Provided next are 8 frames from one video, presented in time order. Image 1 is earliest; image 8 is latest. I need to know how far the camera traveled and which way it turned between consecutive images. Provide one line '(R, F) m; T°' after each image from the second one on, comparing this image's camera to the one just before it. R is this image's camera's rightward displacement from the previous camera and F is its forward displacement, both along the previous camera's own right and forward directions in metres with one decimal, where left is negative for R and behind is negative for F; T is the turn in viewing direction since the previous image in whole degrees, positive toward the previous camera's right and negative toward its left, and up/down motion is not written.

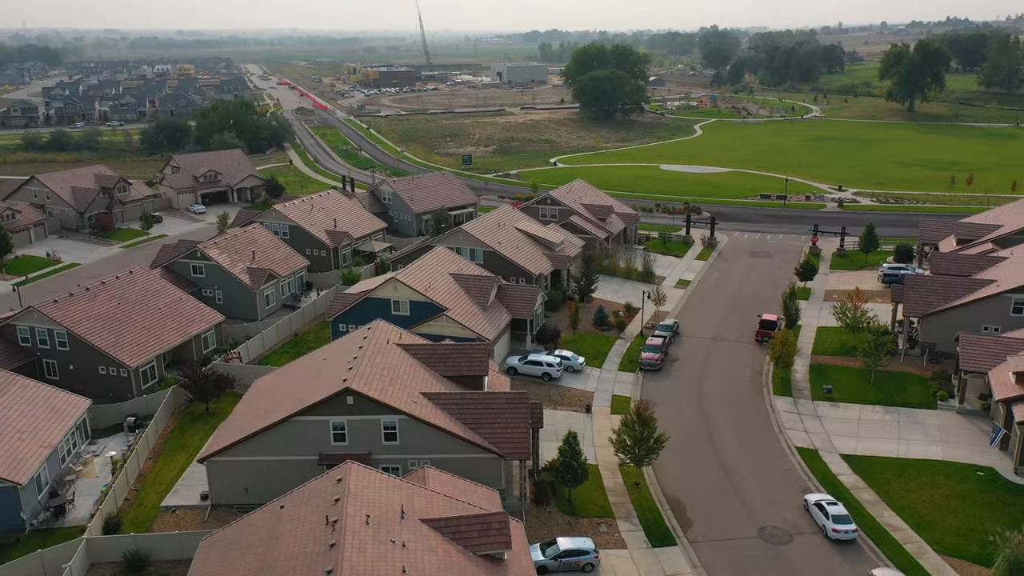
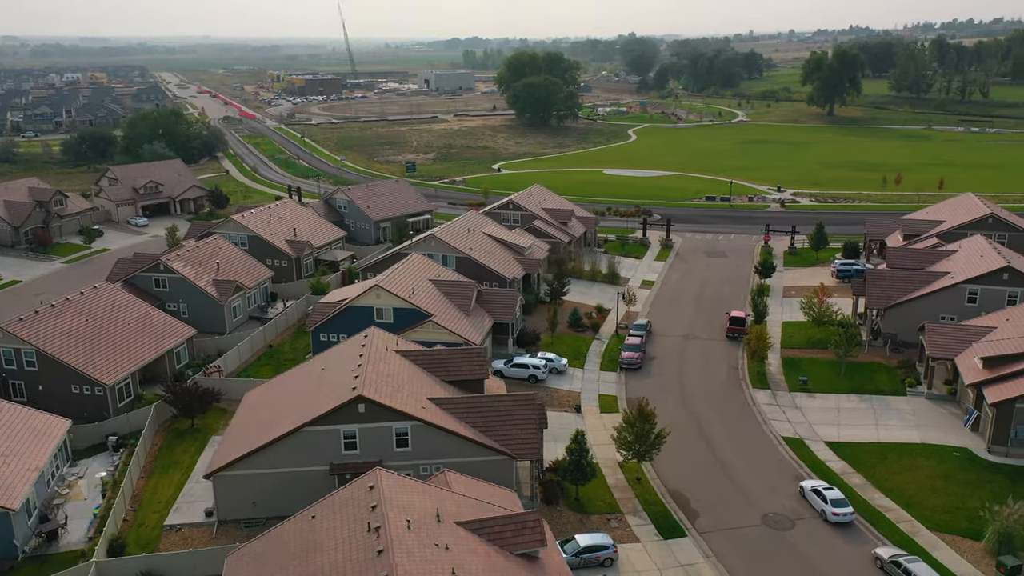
(-2.8, -0.2) m; +5°
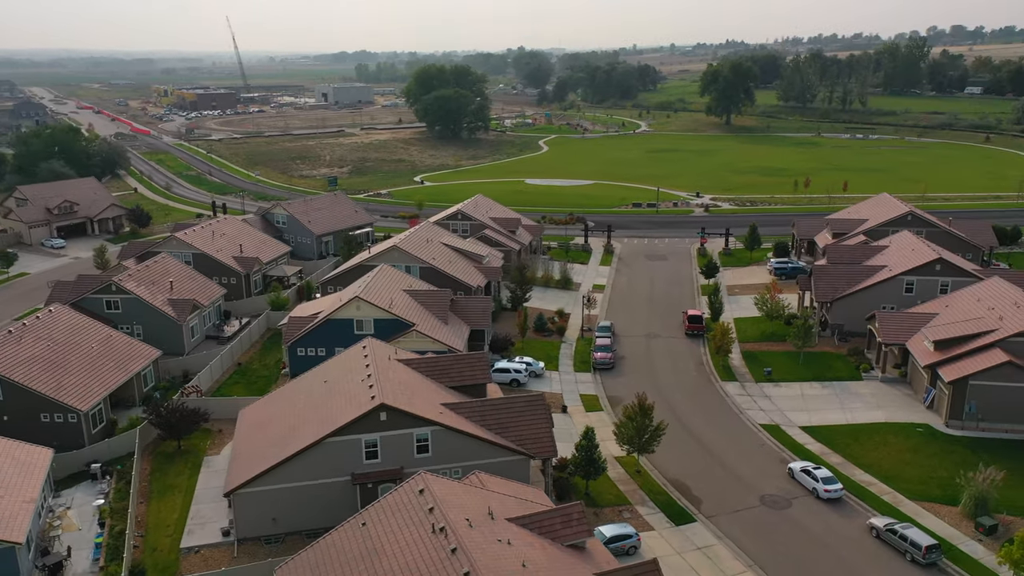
(-4.0, -0.6) m; +7°
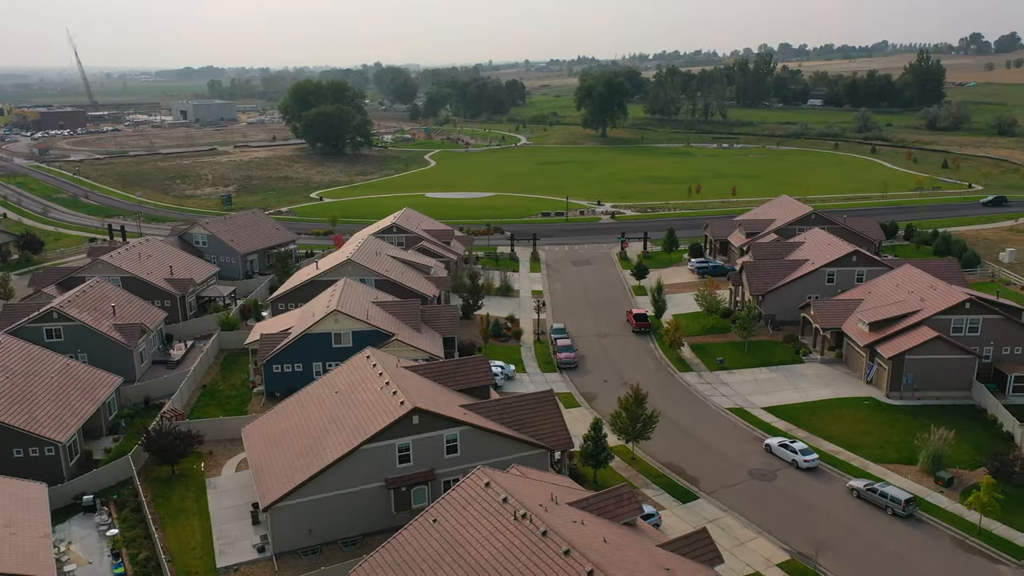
(-5.5, -0.9) m; +10°
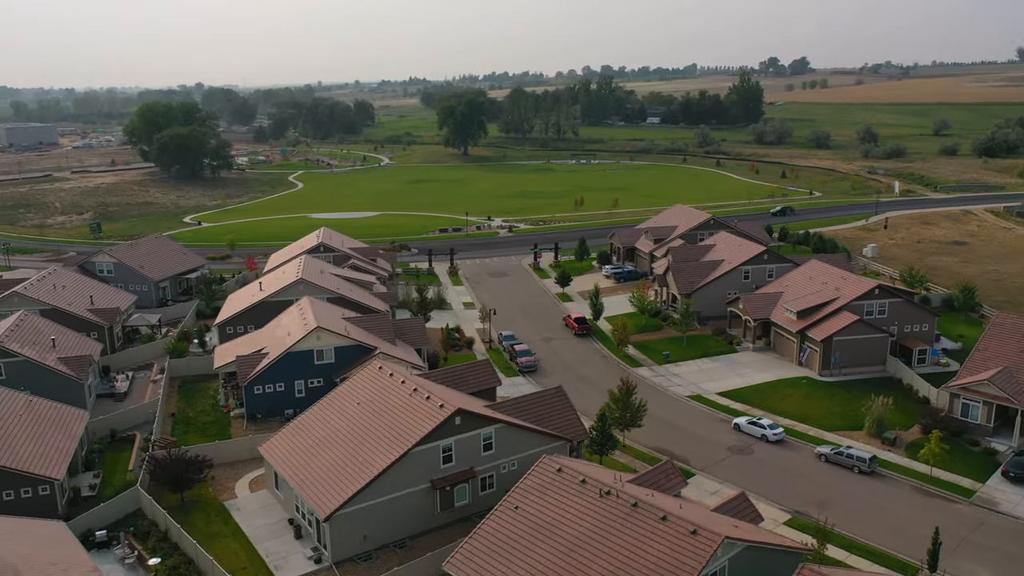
(-6.9, -1.2) m; +11°
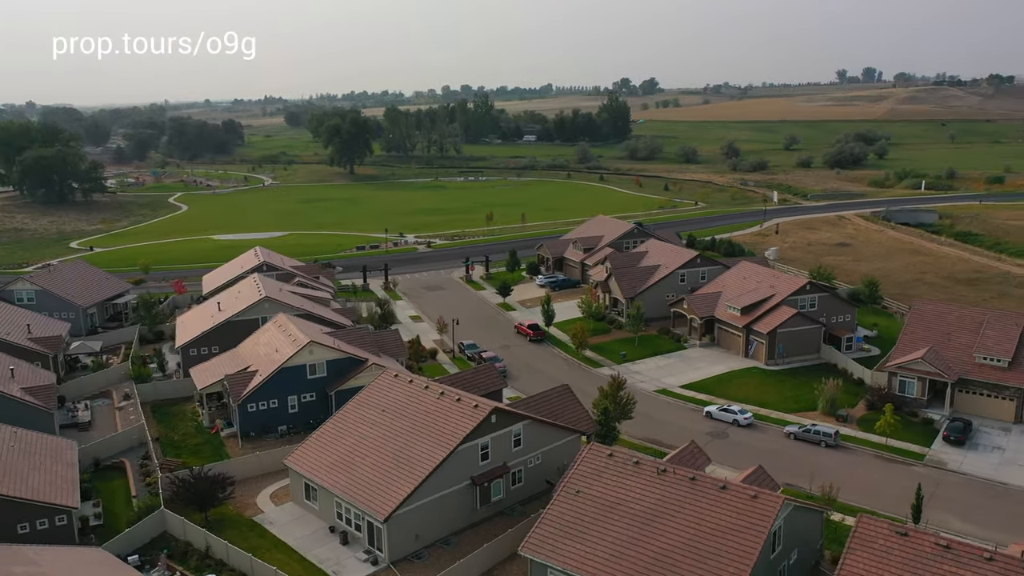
(-6.2, -1.2) m; +10°
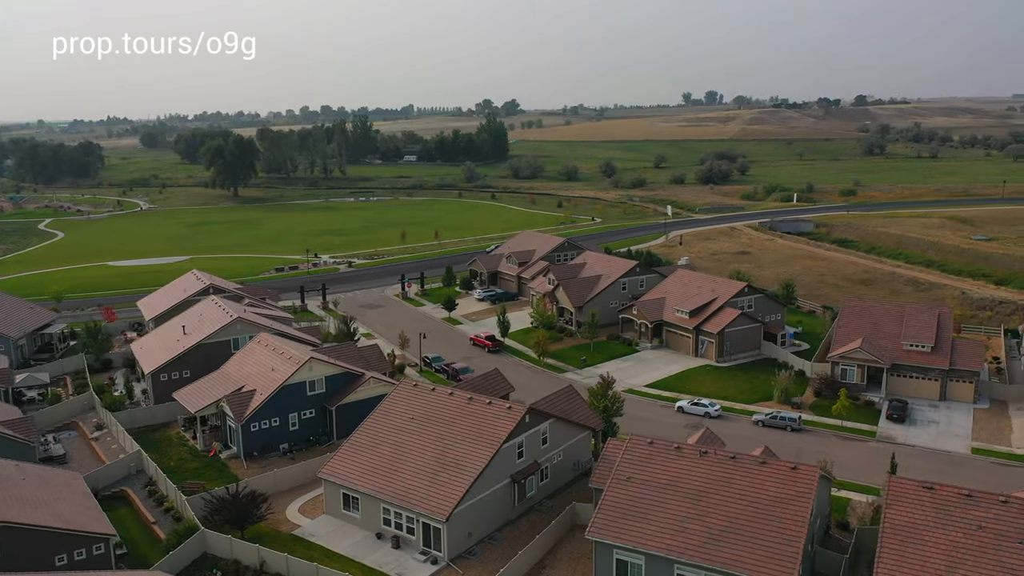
(-6.5, -1.3) m; +10°
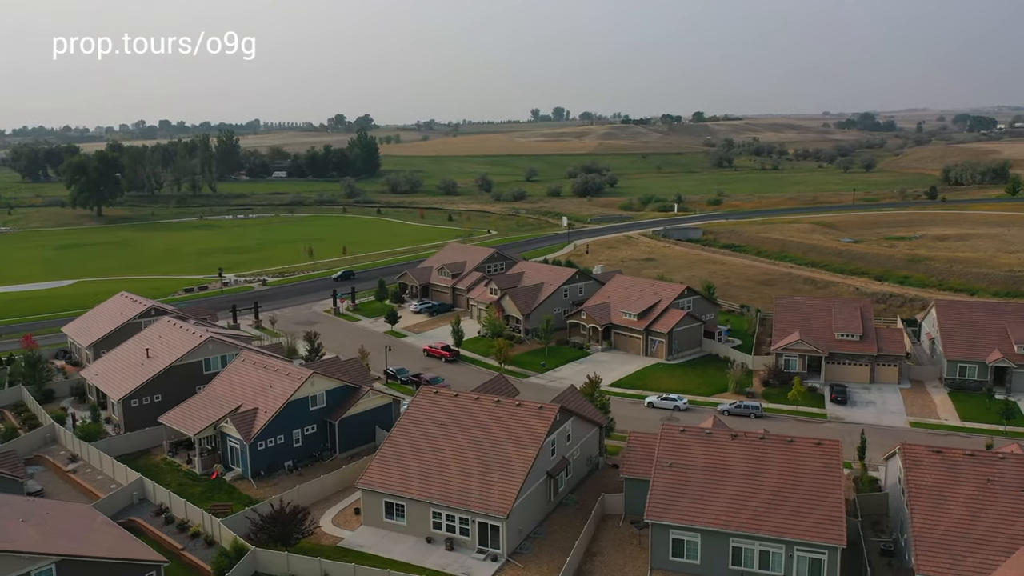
(-7.1, -0.8) m; +10°
